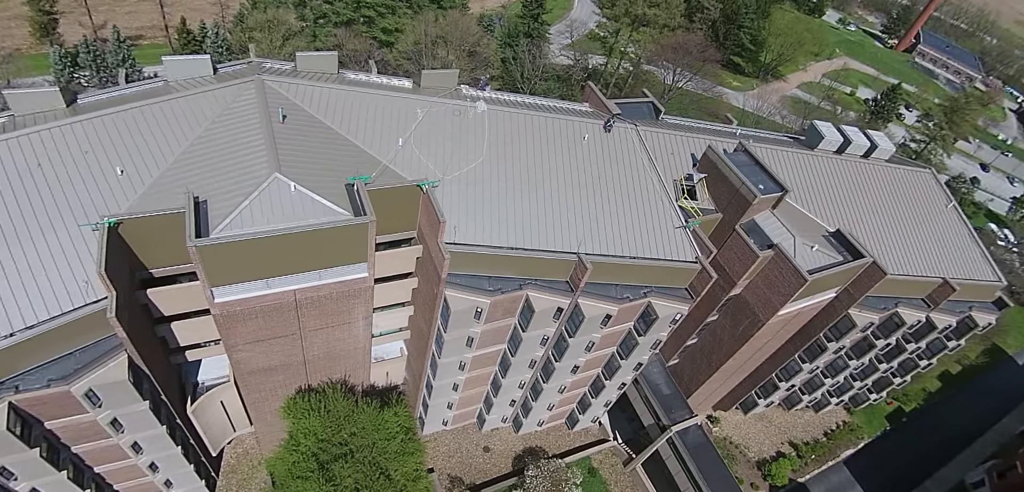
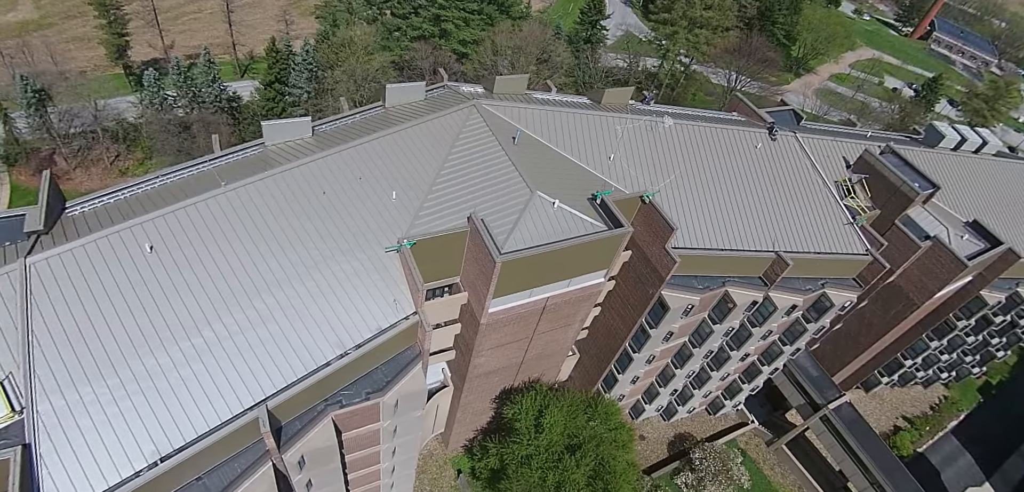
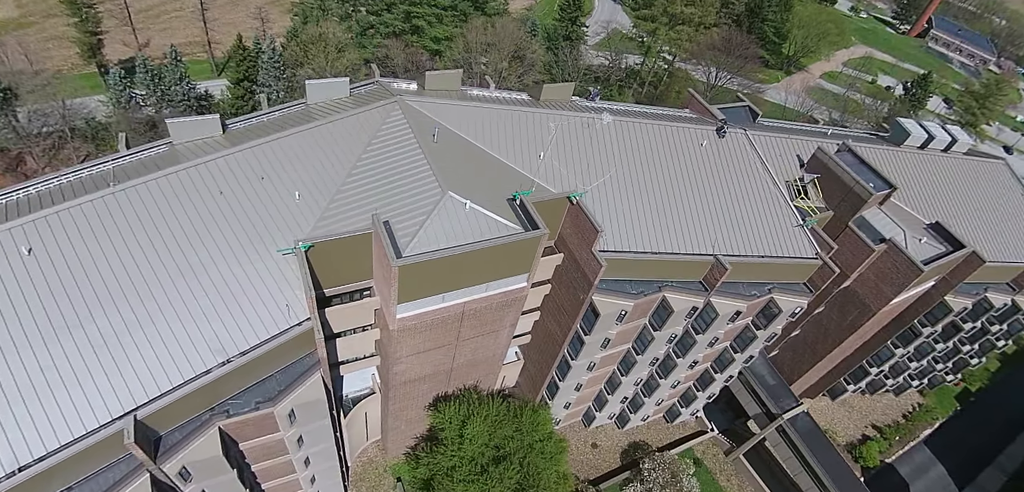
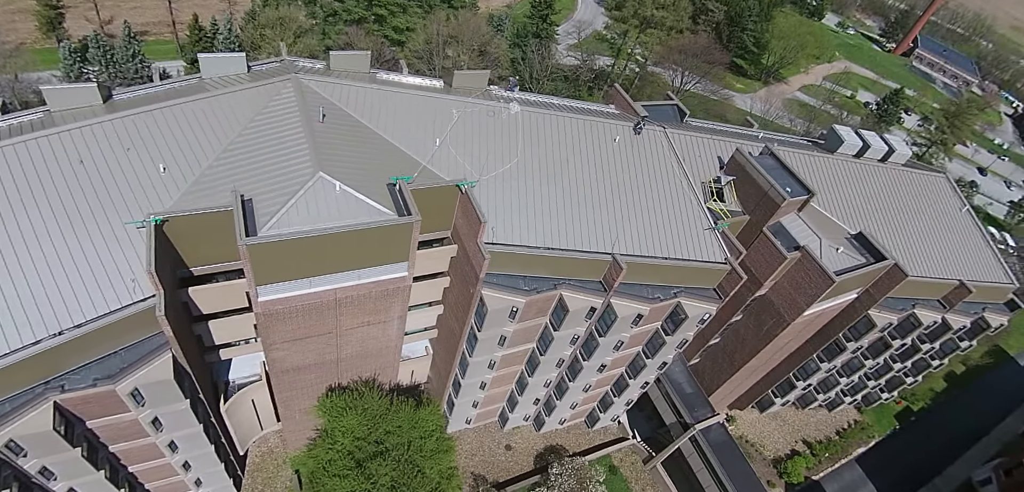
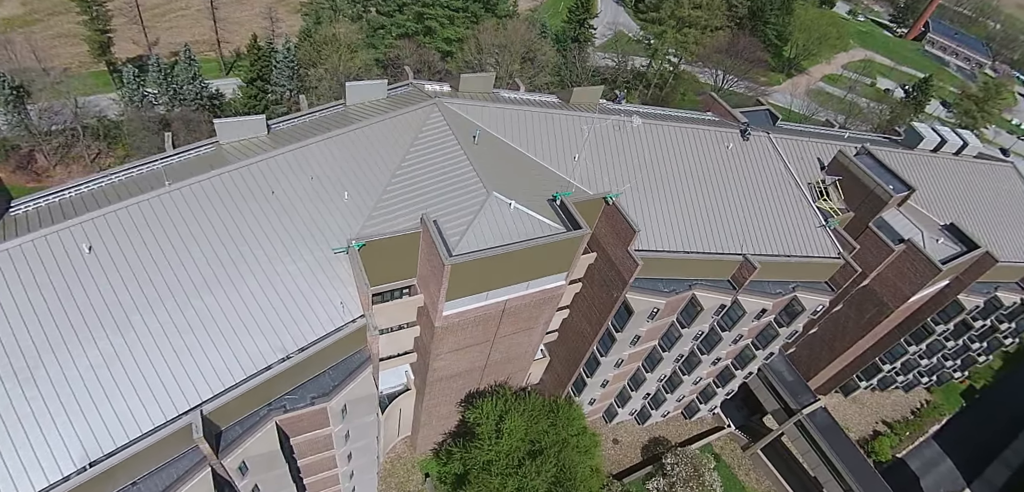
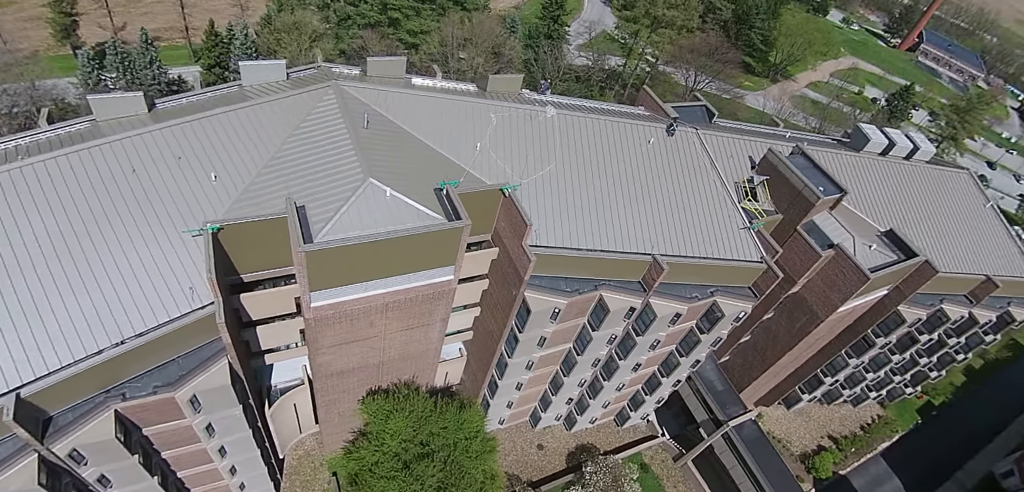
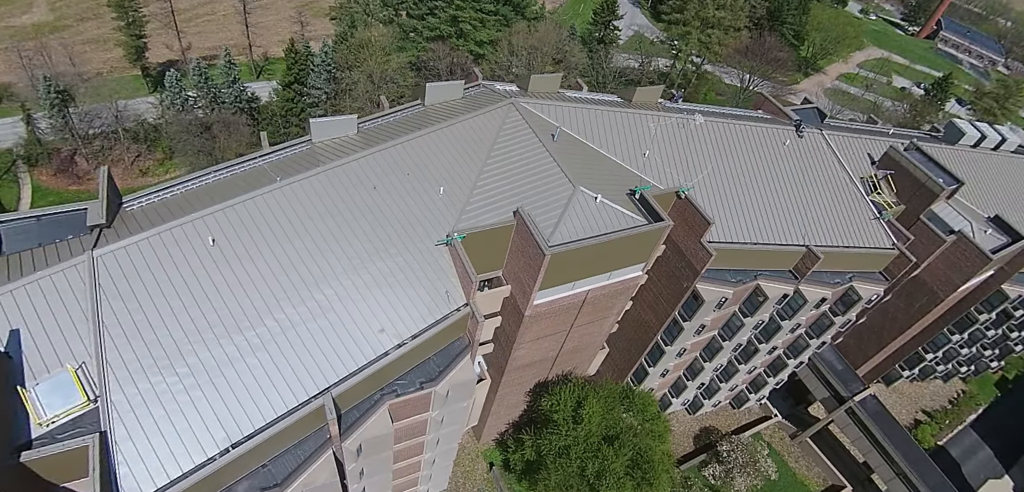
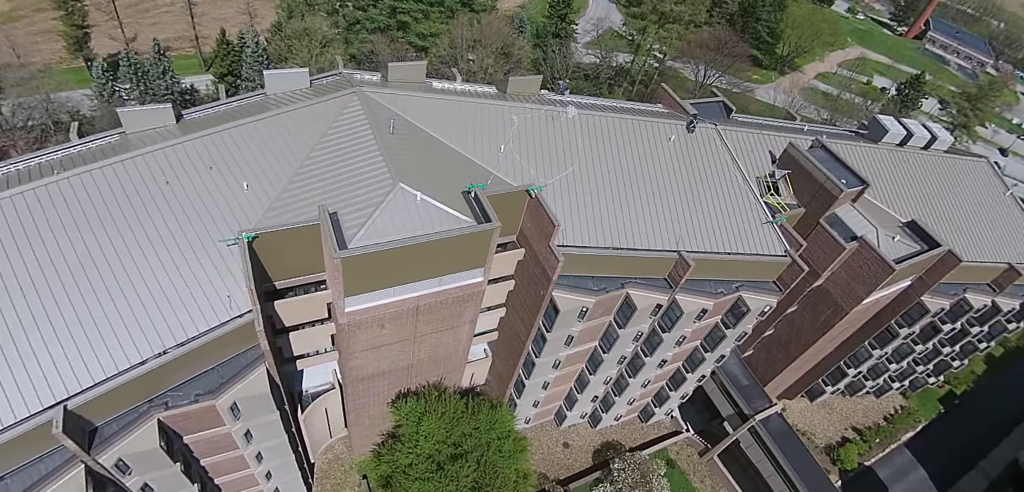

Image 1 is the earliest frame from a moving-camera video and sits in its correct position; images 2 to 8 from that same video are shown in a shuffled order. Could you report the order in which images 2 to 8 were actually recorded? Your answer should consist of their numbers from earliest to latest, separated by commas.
4, 6, 8, 3, 5, 2, 7
